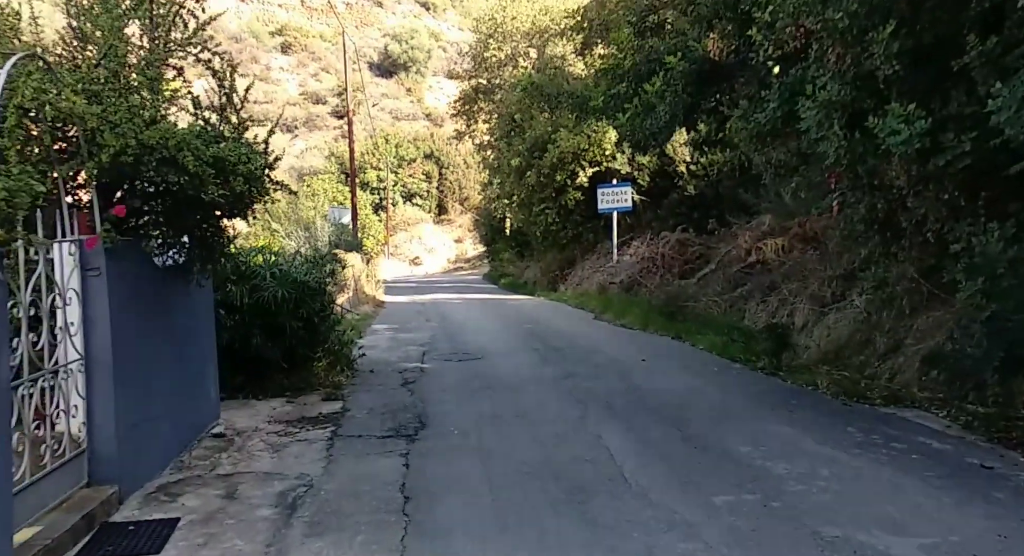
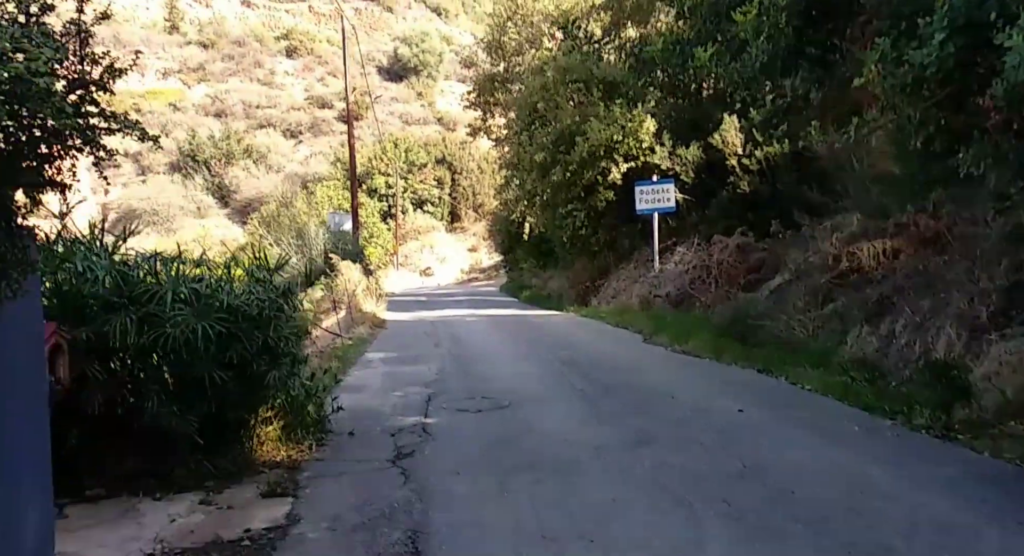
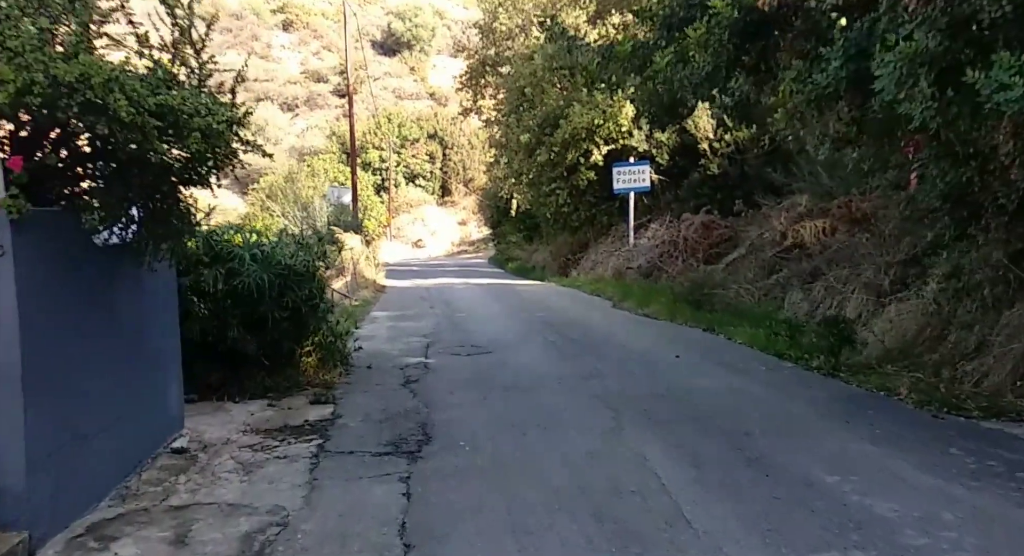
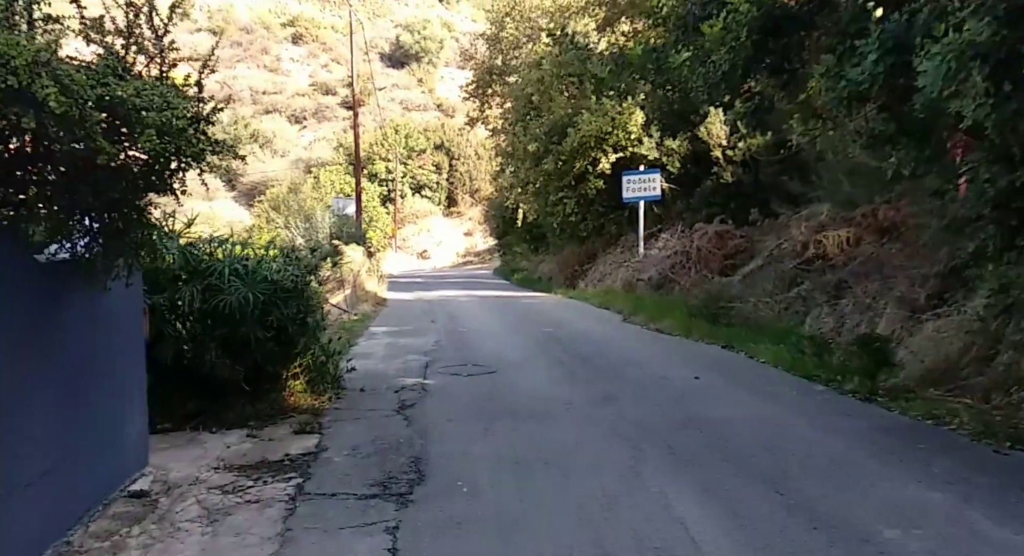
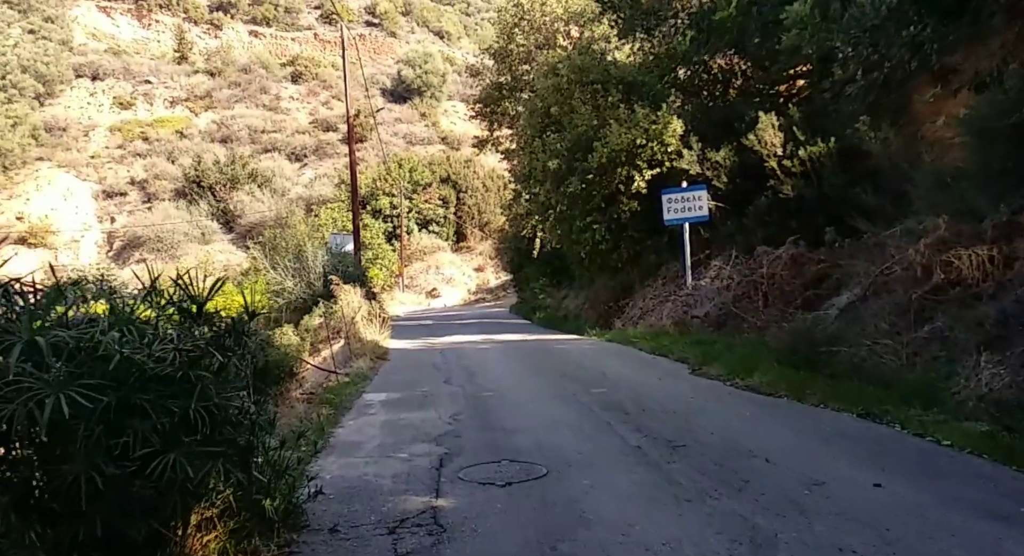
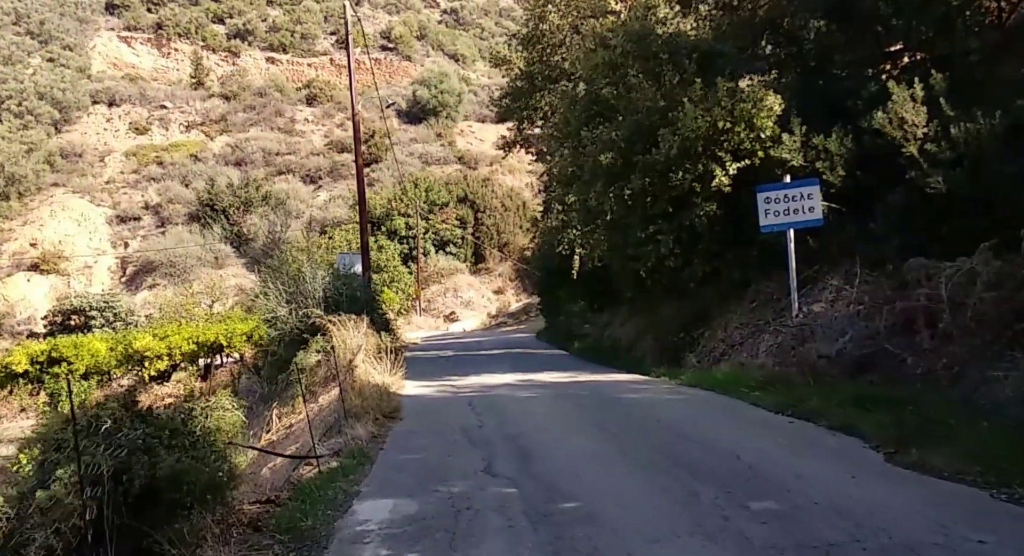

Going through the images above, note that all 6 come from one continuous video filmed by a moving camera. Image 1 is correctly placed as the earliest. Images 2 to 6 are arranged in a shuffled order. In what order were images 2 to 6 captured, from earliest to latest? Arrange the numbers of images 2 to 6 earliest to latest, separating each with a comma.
3, 4, 2, 5, 6
